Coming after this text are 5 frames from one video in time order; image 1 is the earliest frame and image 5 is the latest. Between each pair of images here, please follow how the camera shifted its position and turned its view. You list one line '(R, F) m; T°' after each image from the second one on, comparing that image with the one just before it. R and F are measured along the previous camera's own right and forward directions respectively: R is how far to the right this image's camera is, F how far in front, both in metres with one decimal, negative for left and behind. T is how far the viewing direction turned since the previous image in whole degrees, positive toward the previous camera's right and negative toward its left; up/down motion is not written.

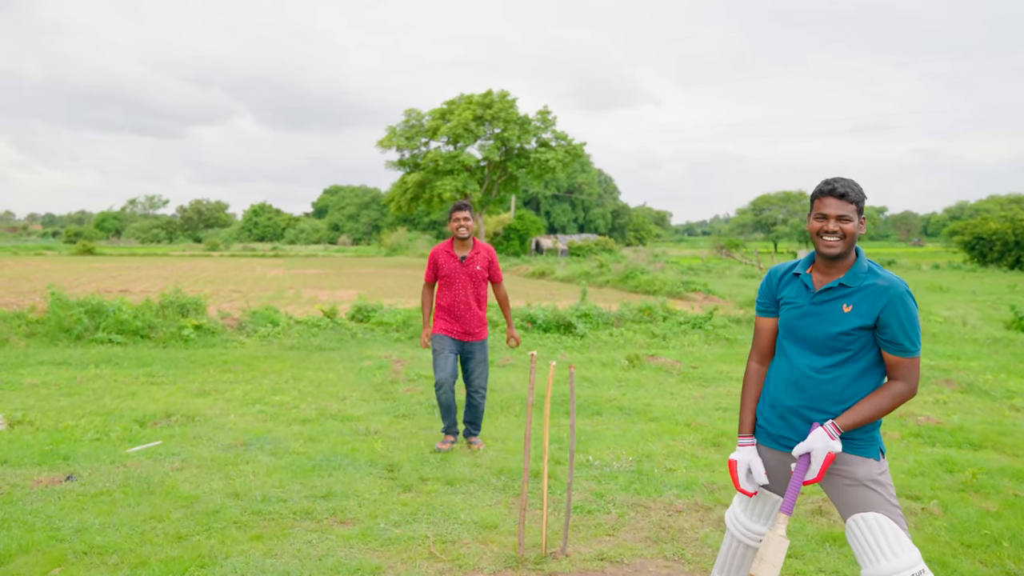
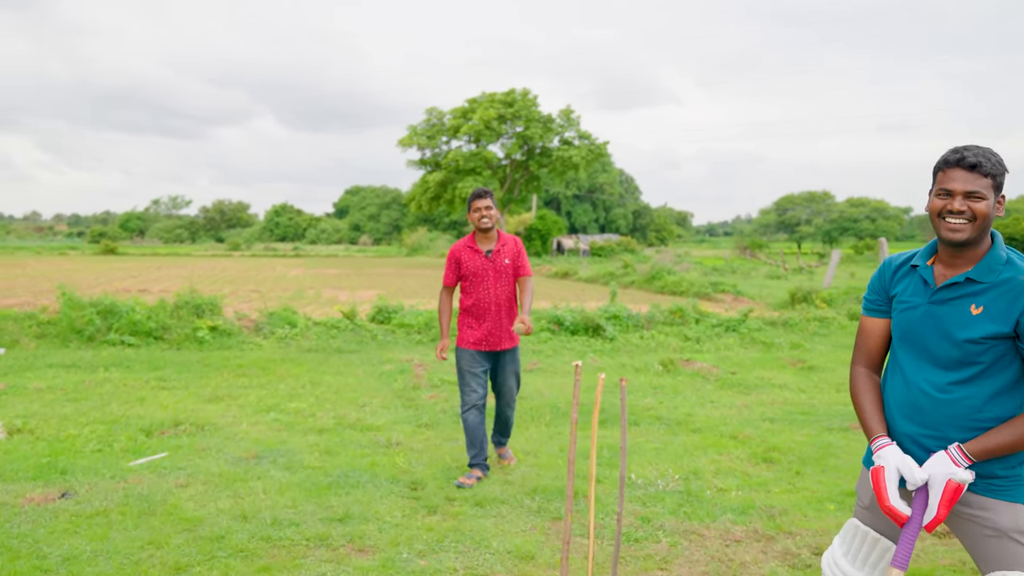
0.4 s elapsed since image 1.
(-0.1, +0.5) m; -1°
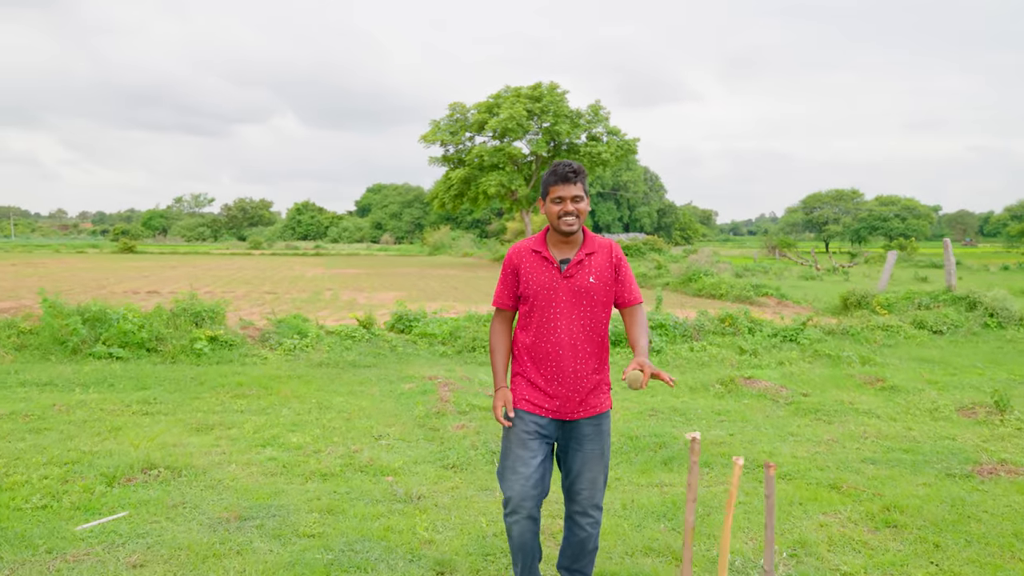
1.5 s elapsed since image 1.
(-0.2, +1.2) m; -1°
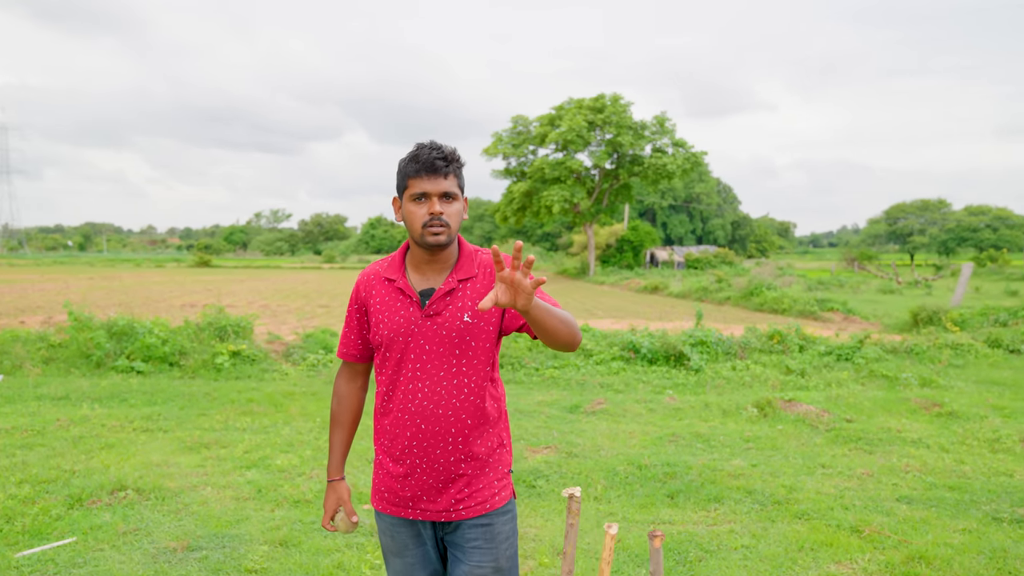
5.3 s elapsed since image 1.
(+0.5, +0.4) m; -5°
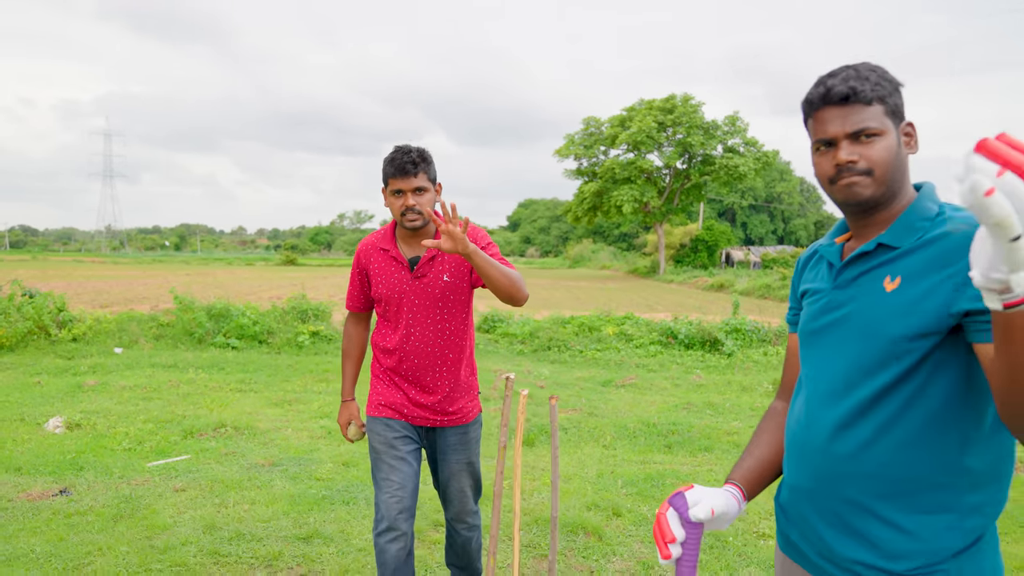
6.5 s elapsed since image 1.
(+0.4, -1.1) m; -5°
